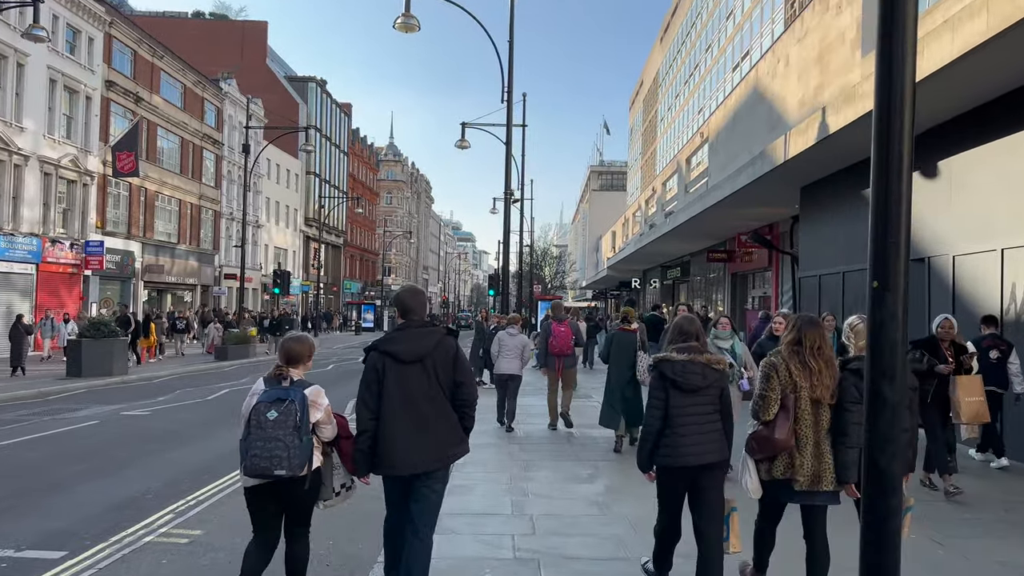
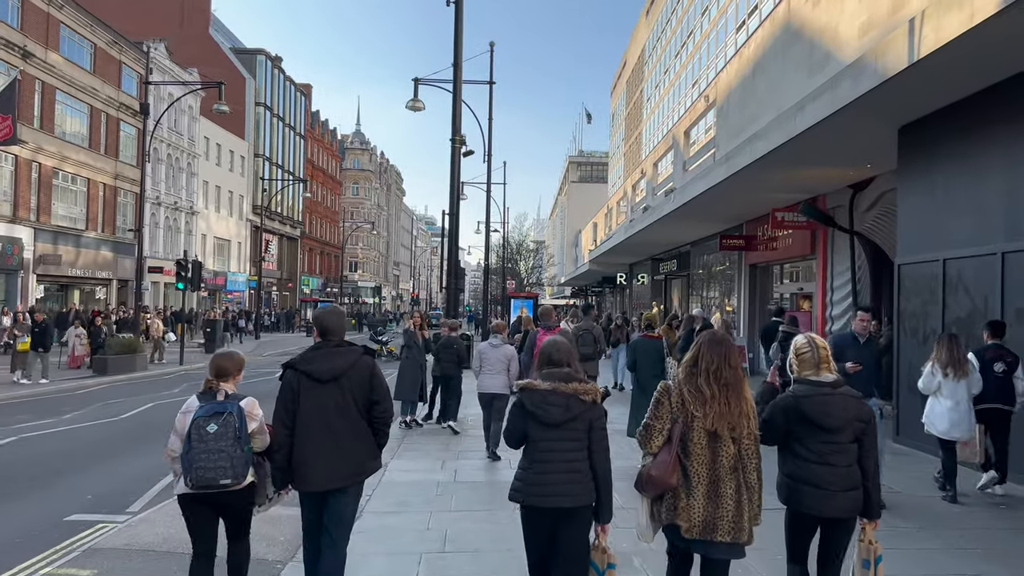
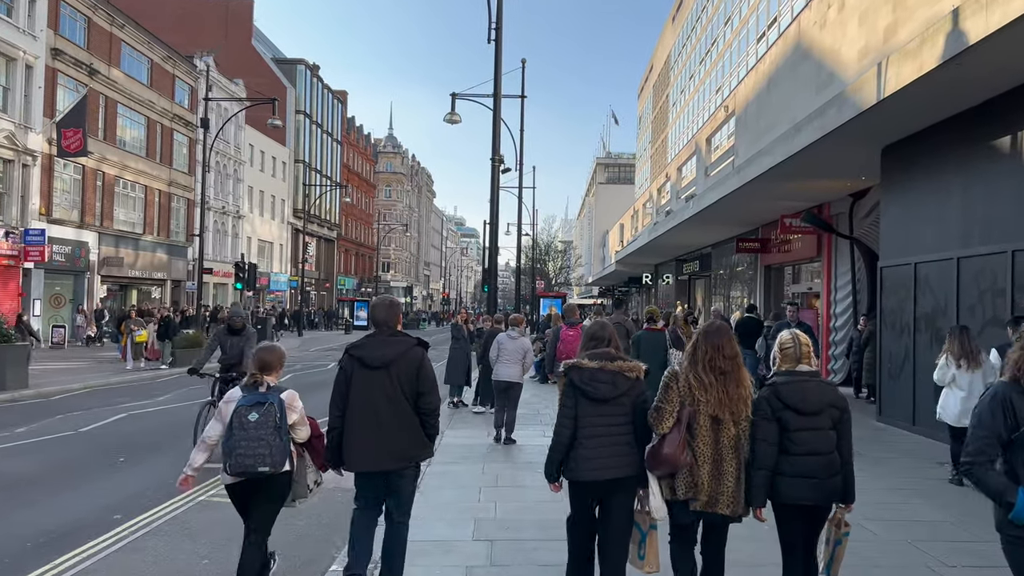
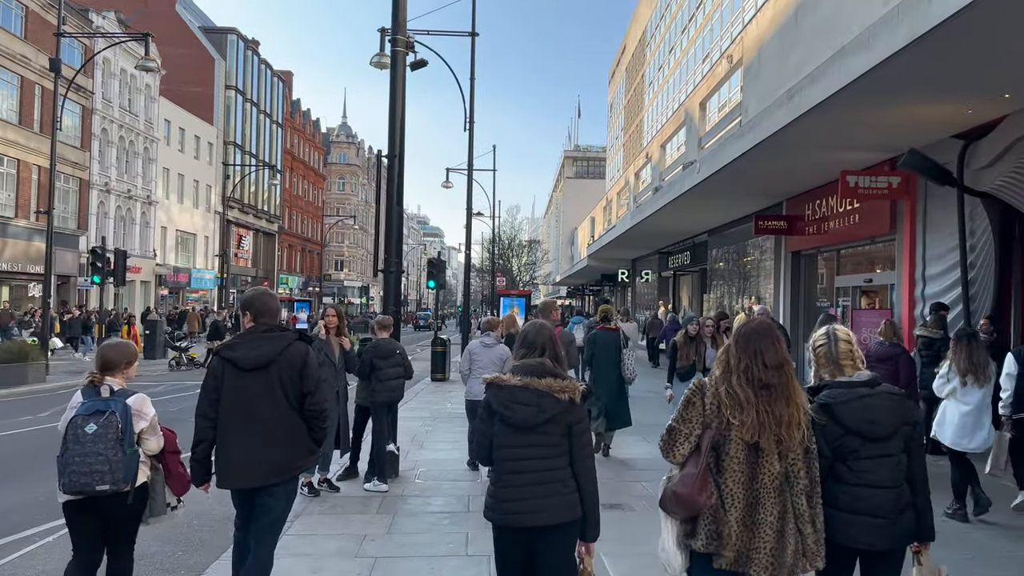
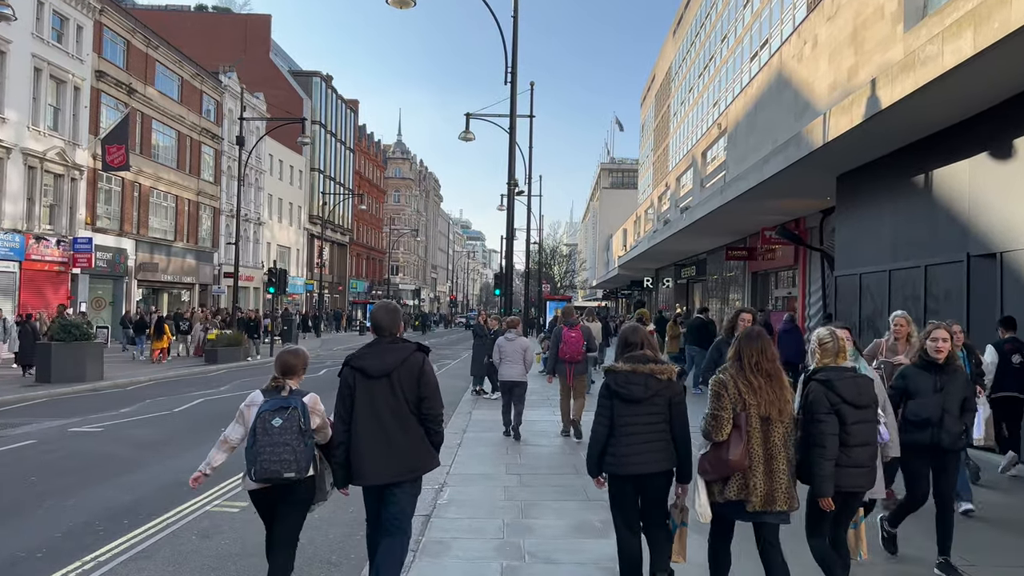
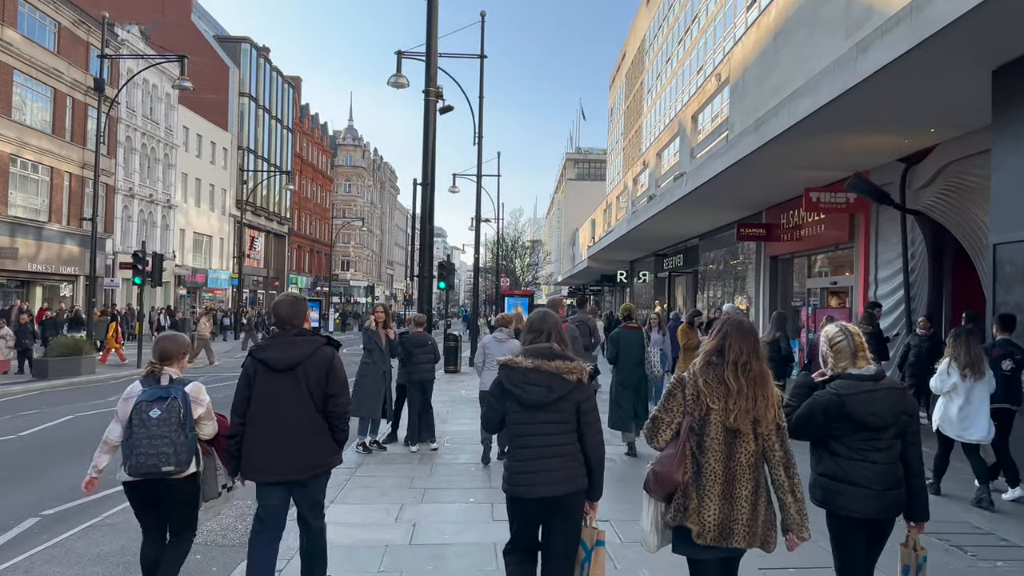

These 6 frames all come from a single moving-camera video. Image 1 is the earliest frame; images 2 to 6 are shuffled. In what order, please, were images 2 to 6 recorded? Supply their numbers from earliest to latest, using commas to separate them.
5, 3, 2, 6, 4
